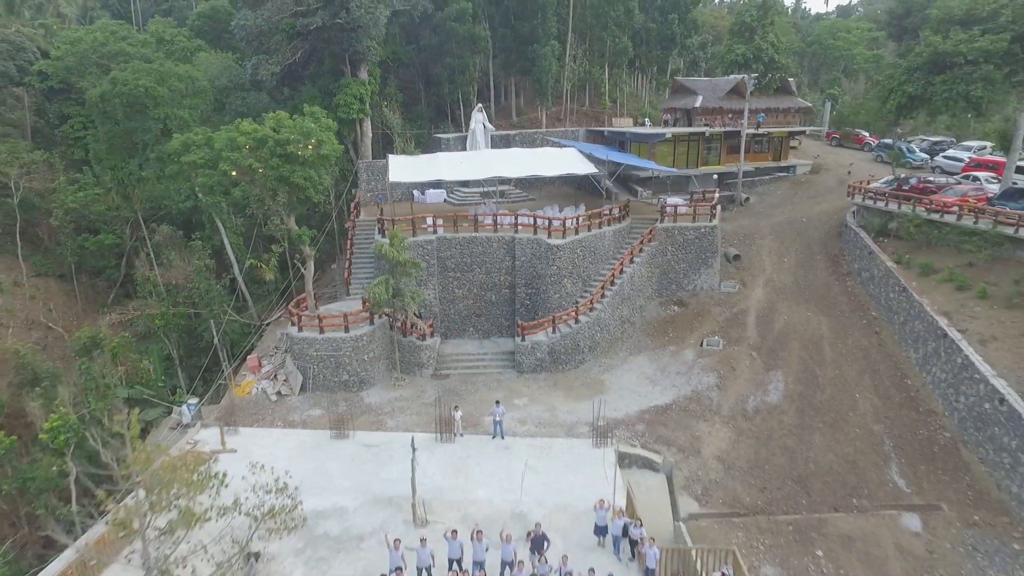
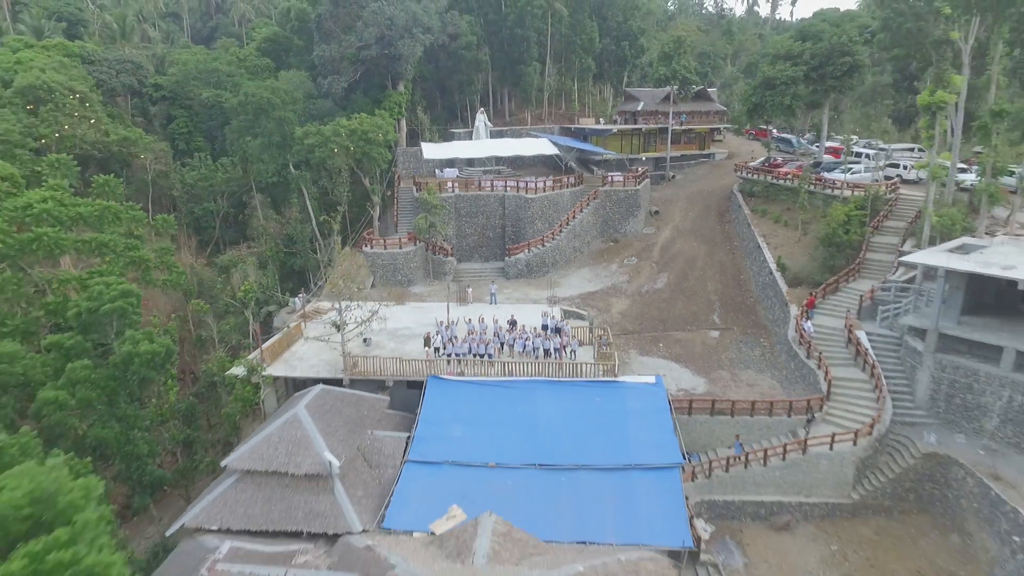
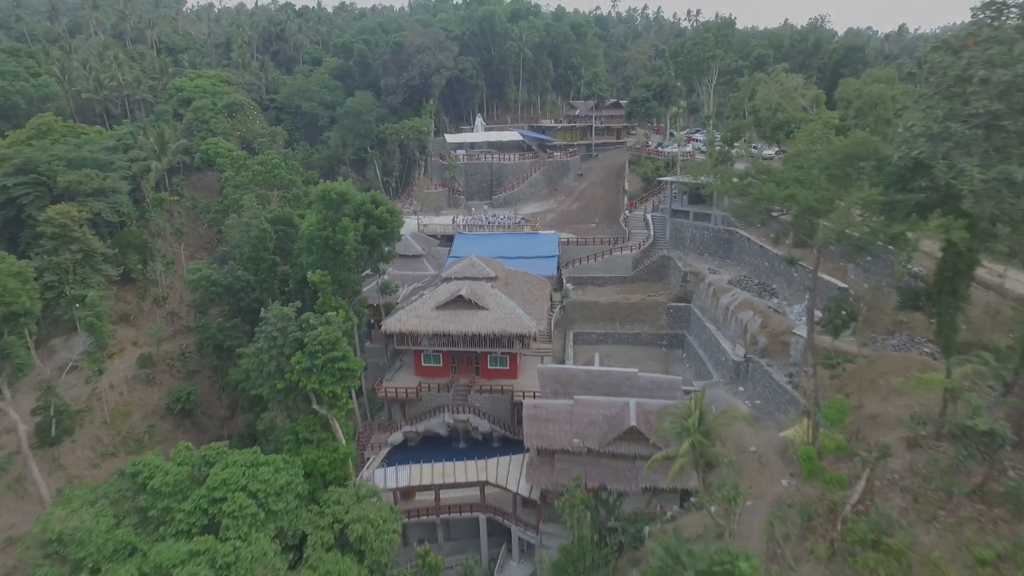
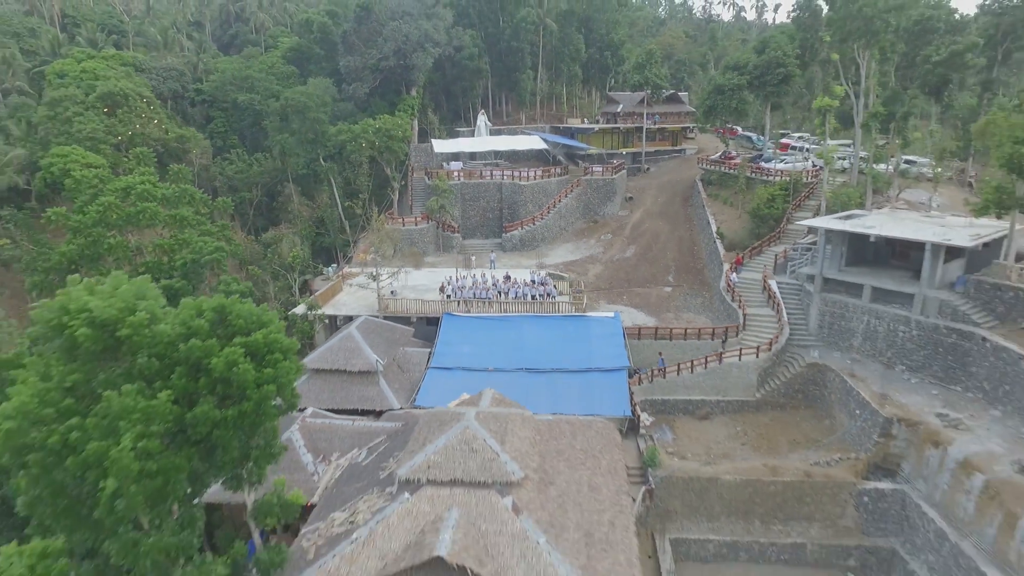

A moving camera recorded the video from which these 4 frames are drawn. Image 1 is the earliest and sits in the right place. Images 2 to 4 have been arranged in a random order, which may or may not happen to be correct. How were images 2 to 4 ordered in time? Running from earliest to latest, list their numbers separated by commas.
2, 4, 3
